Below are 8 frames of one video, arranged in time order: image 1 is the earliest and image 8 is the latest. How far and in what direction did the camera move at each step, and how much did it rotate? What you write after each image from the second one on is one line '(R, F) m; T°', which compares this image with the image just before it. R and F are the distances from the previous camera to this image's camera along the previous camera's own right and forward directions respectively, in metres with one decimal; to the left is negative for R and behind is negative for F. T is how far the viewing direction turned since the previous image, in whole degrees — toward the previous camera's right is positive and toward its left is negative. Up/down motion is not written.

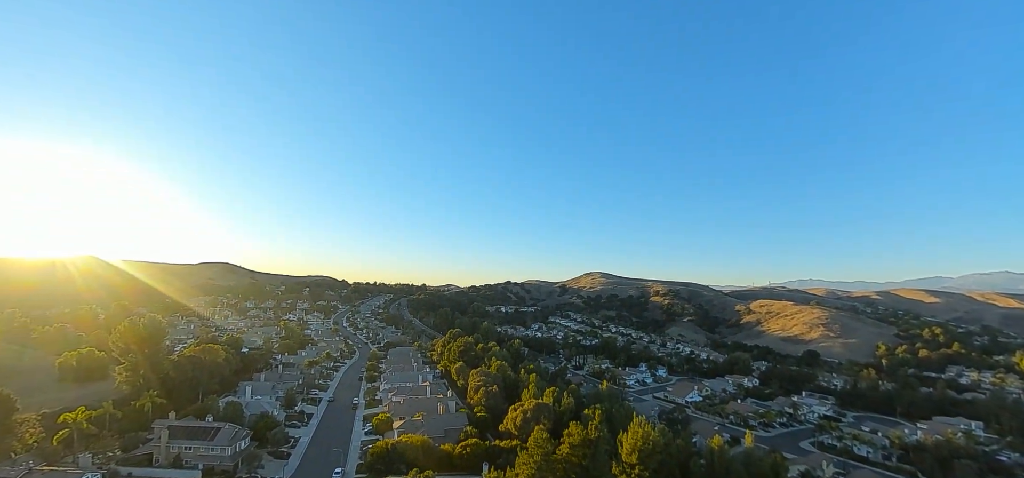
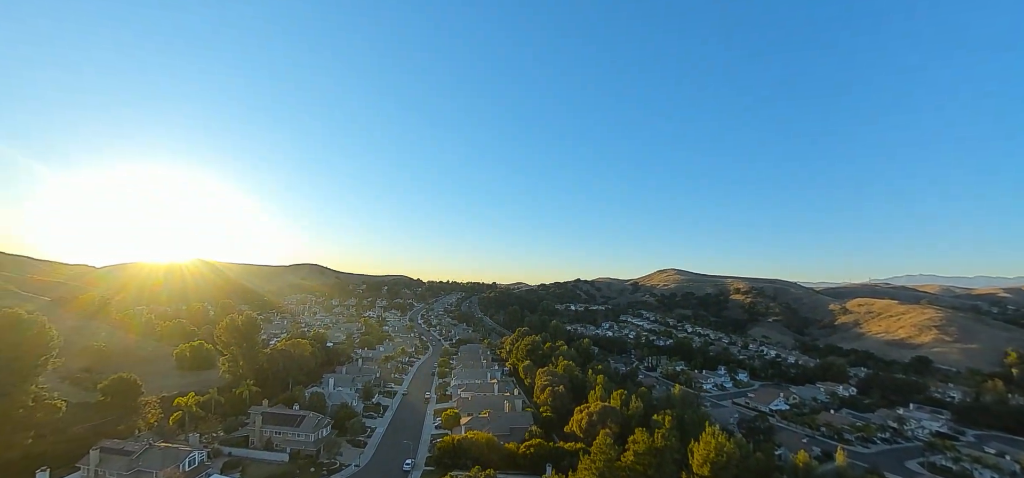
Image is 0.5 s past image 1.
(+3.5, +3.6) m; -10°
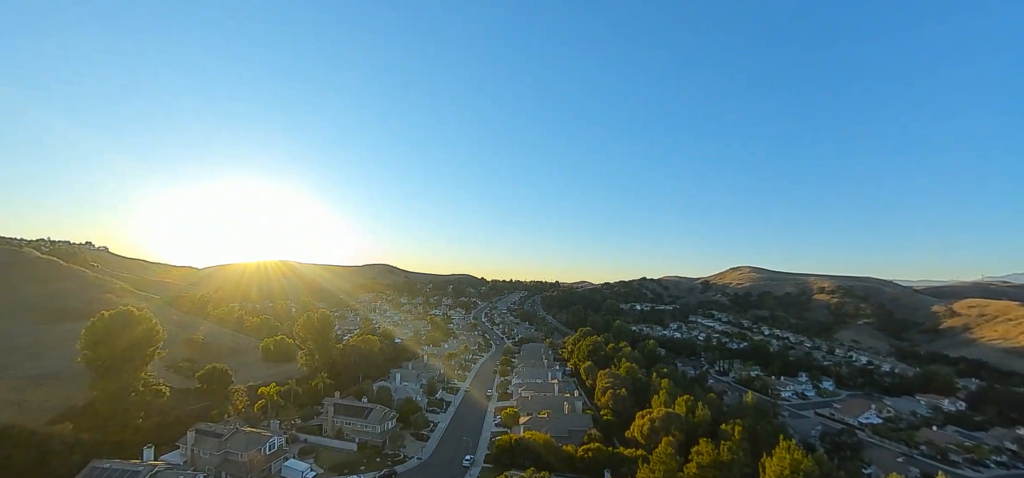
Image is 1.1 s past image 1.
(+3.1, +1.7) m; -9°
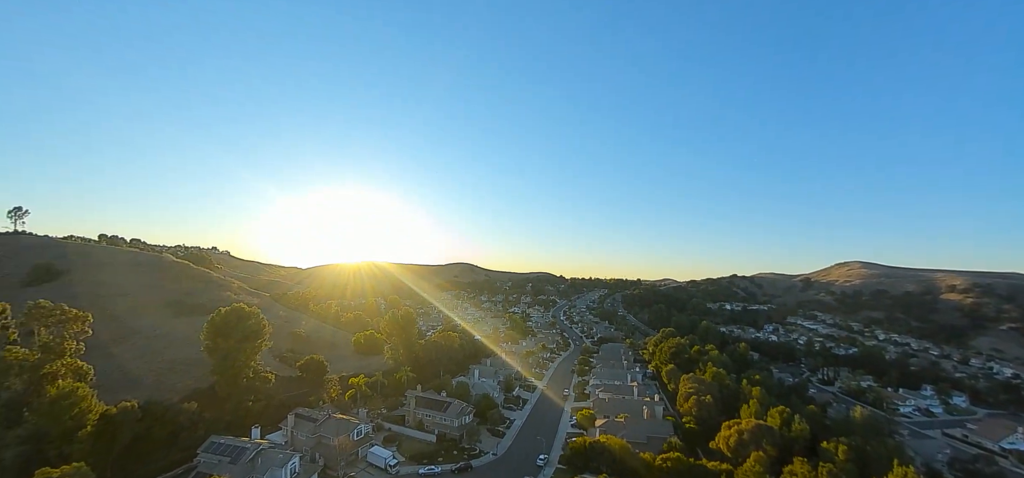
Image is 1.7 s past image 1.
(+2.5, +0.4) m; -10°
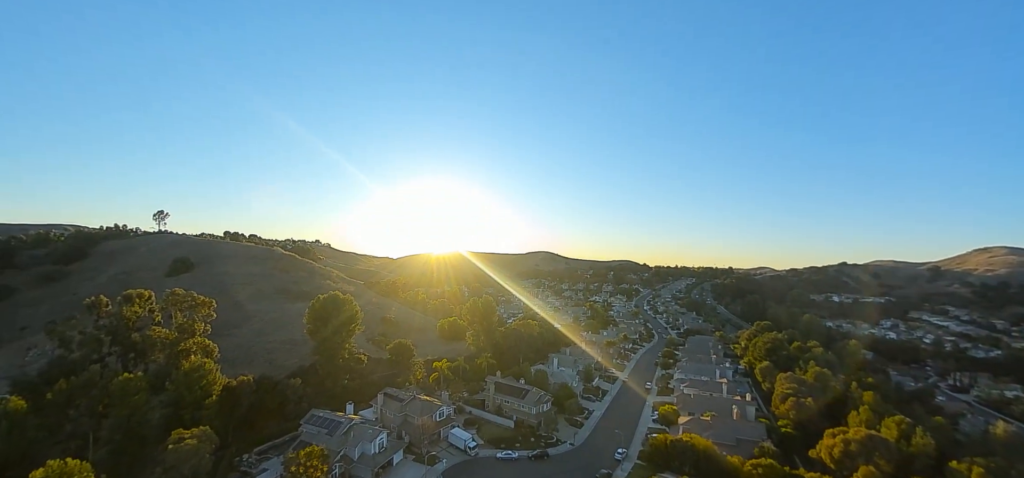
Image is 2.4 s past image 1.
(+0.5, +0.6) m; -10°
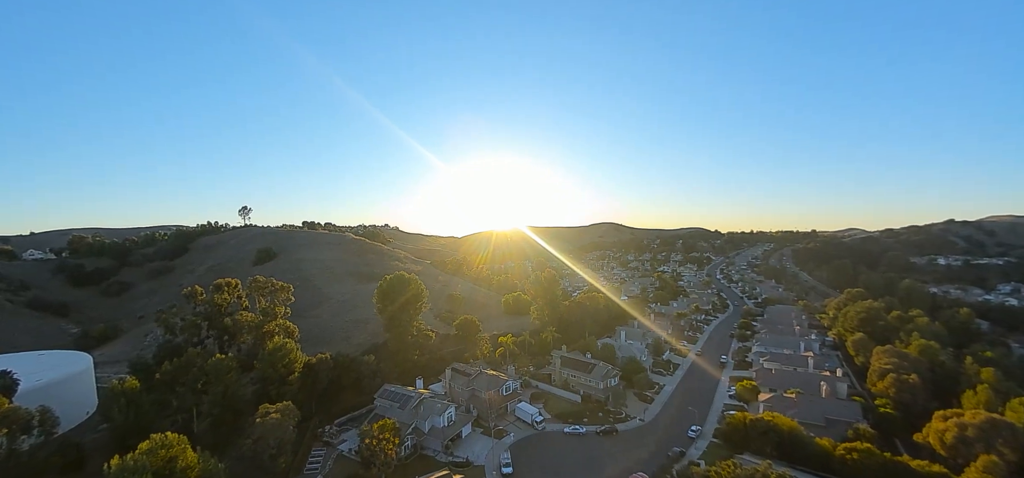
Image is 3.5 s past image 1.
(-0.5, +1.8) m; -8°
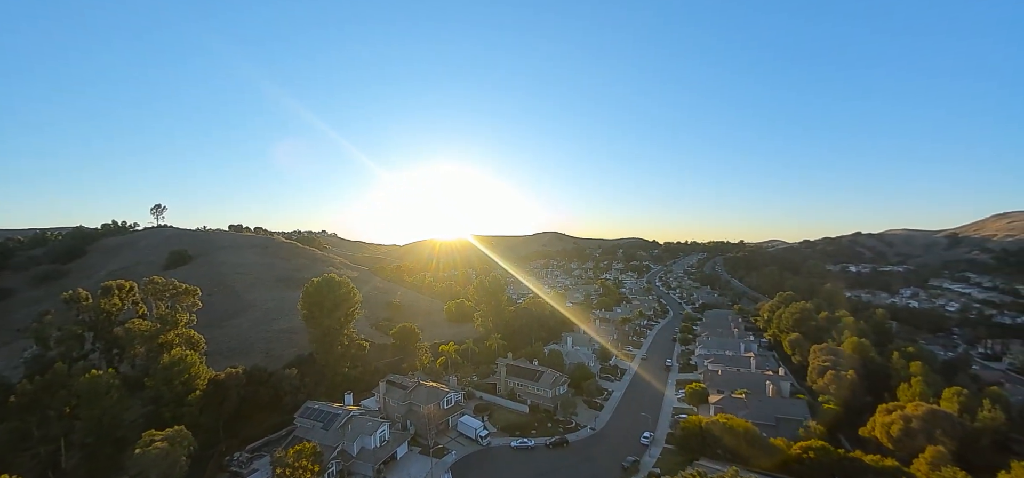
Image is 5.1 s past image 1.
(+1.0, +5.5) m; +7°
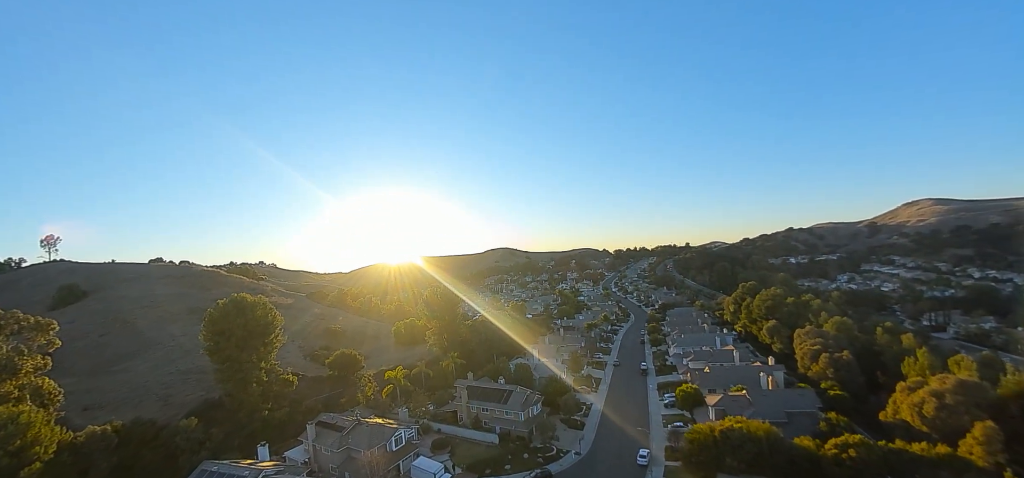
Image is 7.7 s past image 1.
(-0.2, +11.0) m; +7°
